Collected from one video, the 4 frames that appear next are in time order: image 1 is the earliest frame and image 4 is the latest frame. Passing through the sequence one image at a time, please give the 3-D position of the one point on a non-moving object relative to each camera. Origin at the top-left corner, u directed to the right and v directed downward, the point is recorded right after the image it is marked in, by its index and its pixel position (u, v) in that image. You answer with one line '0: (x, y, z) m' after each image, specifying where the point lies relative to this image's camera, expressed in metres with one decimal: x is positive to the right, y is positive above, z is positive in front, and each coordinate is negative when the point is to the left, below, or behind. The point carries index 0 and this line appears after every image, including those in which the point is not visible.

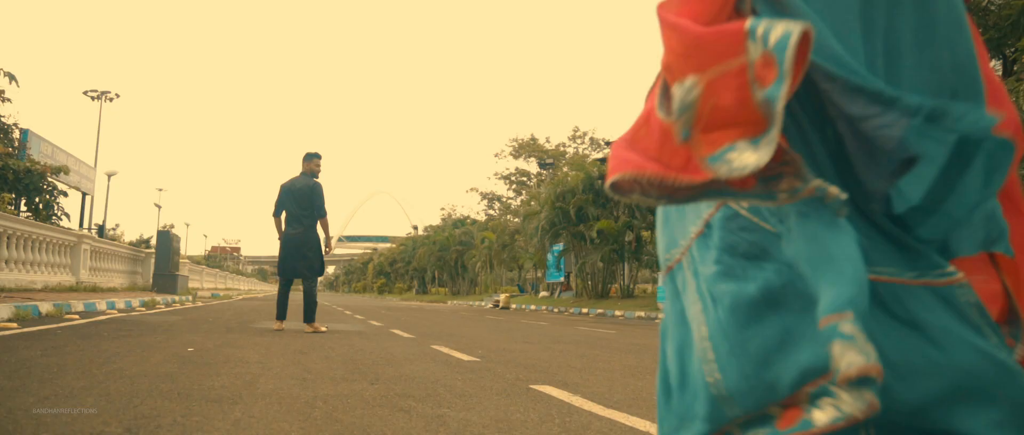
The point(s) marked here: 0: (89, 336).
0: (-4.1, -1.1, +8.3) m
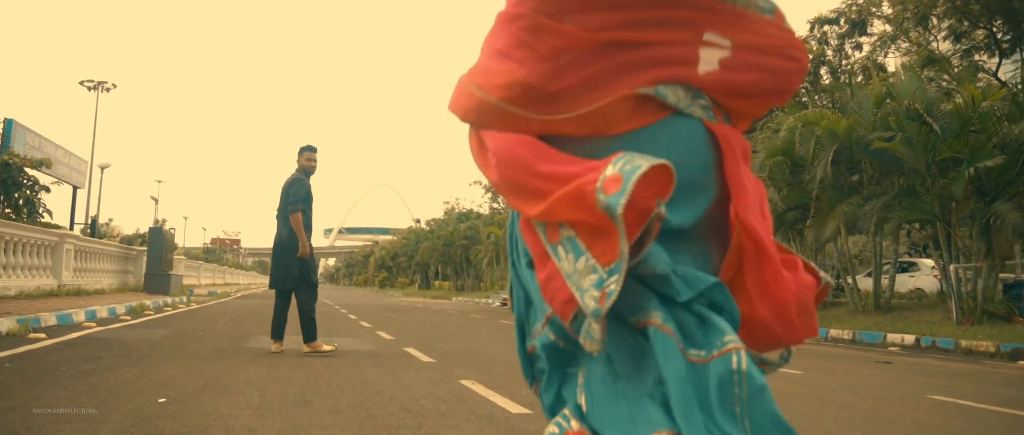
0: (-3.7, -1.2, +6.8) m
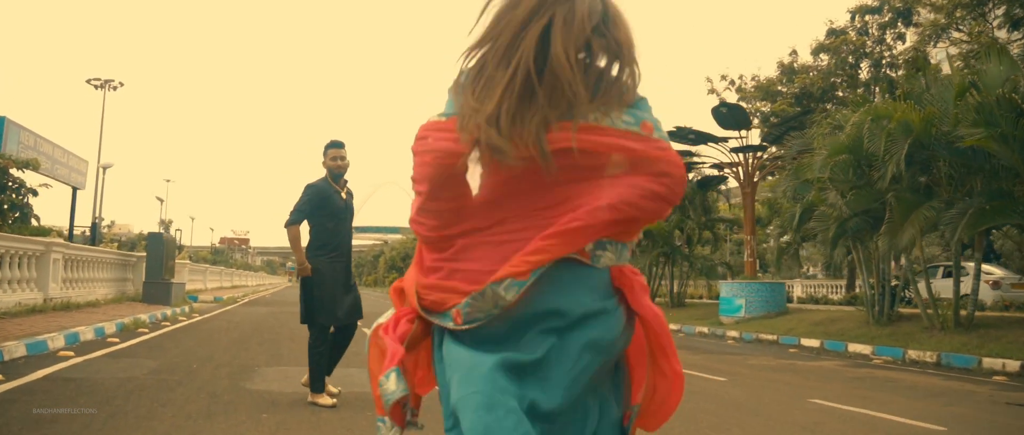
0: (-3.2, -1.4, +5.0) m
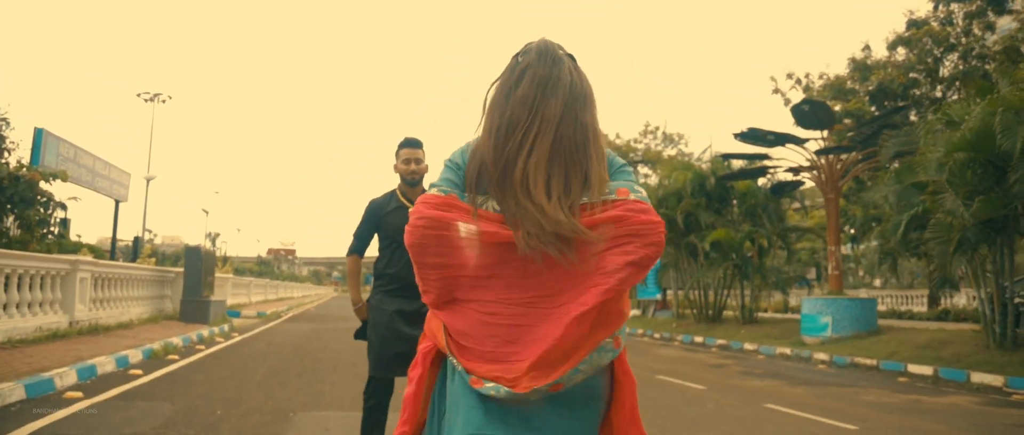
0: (-2.6, -1.5, +3.4) m
